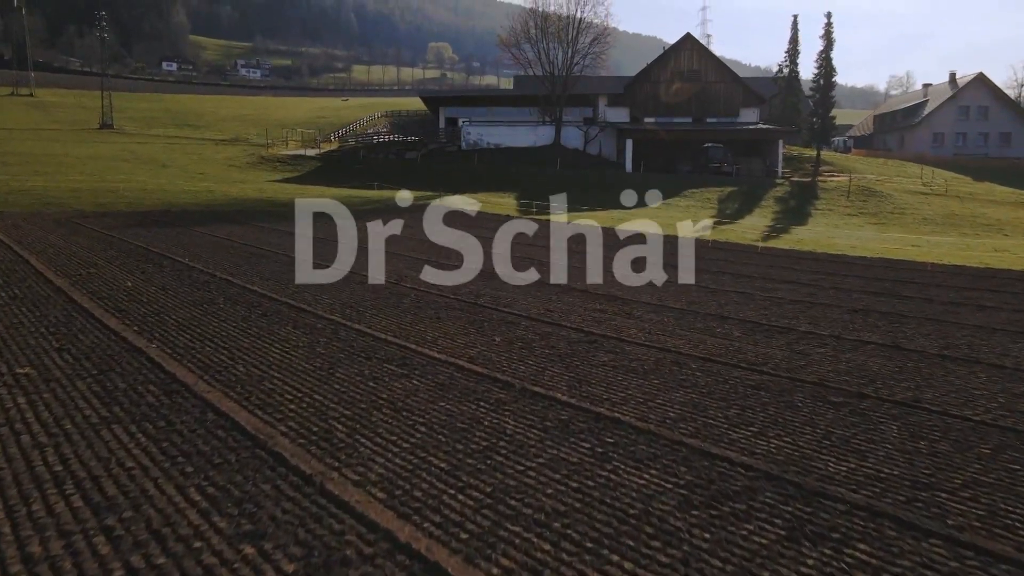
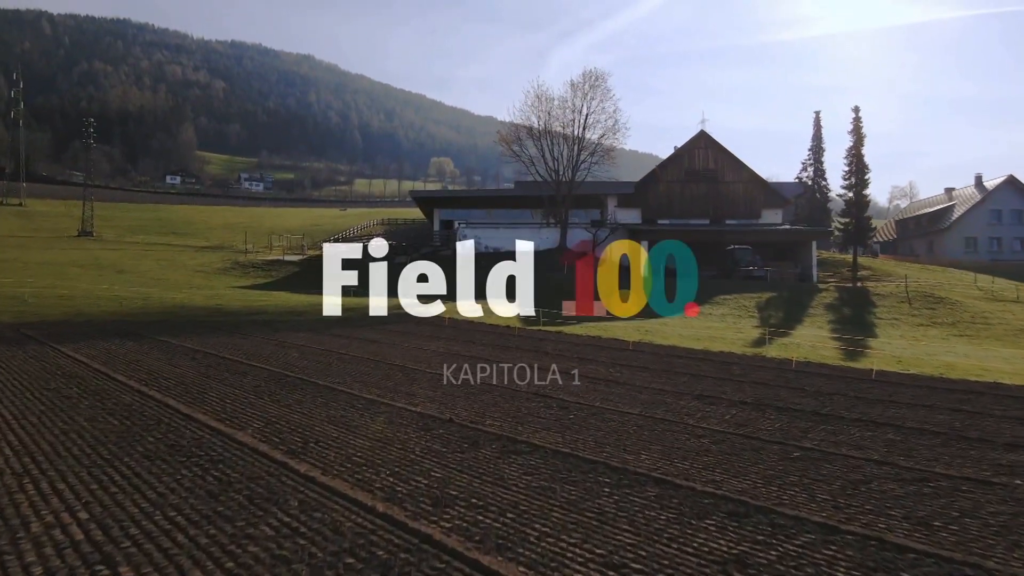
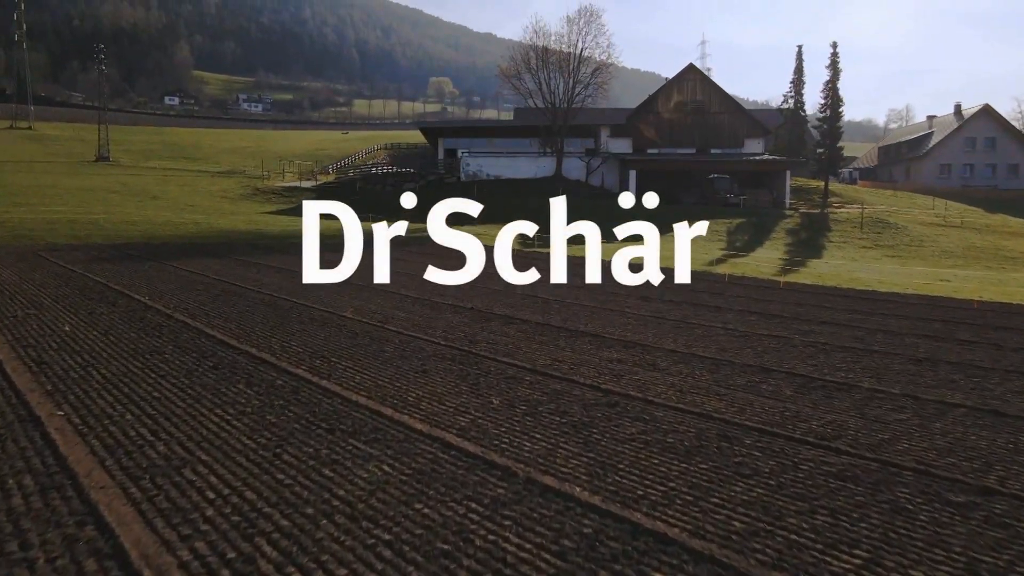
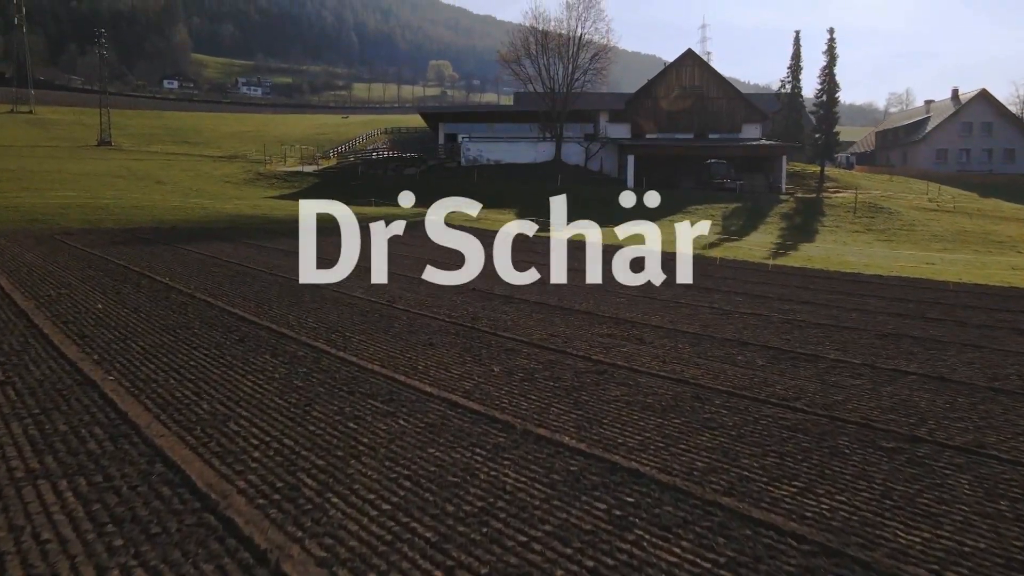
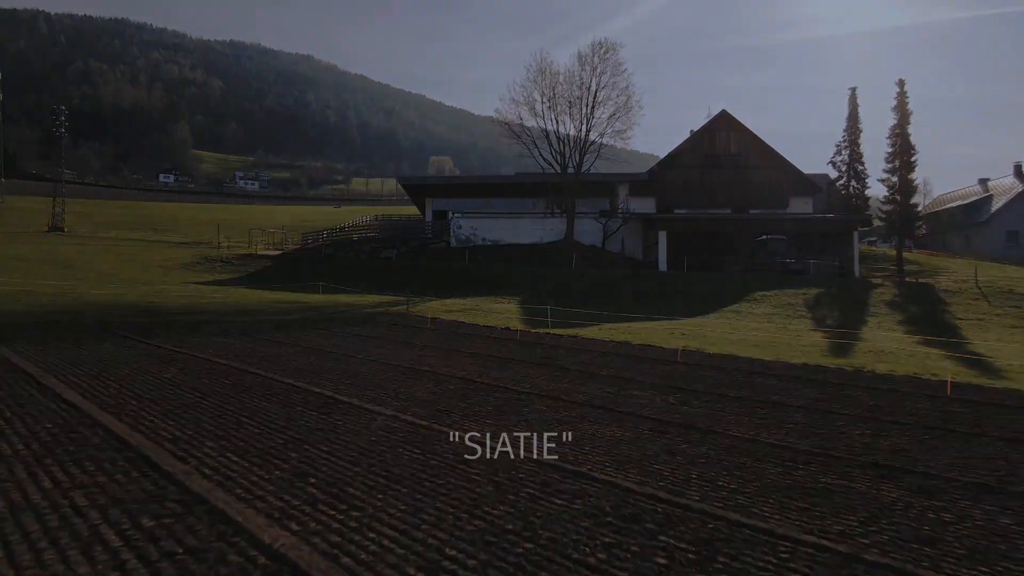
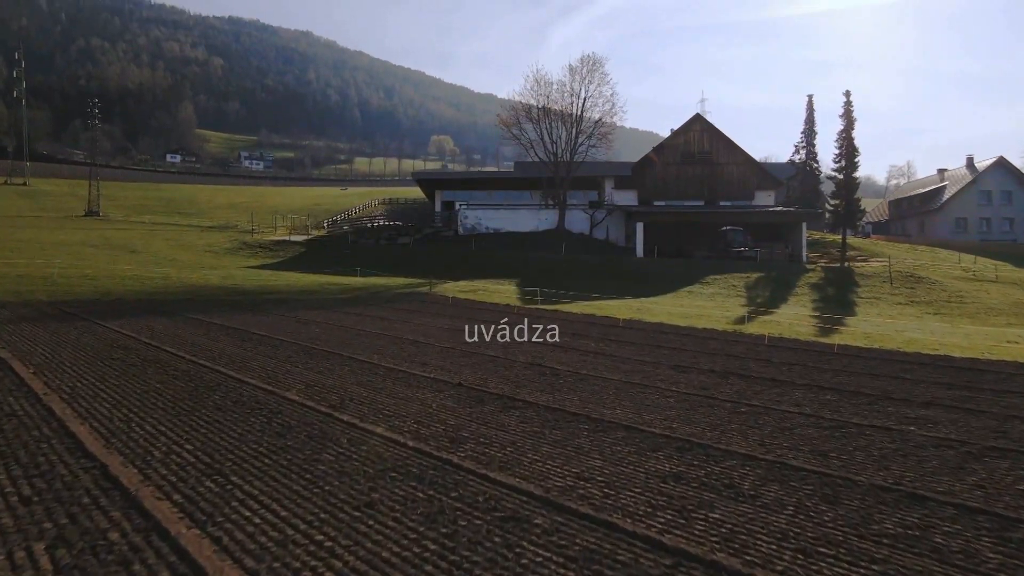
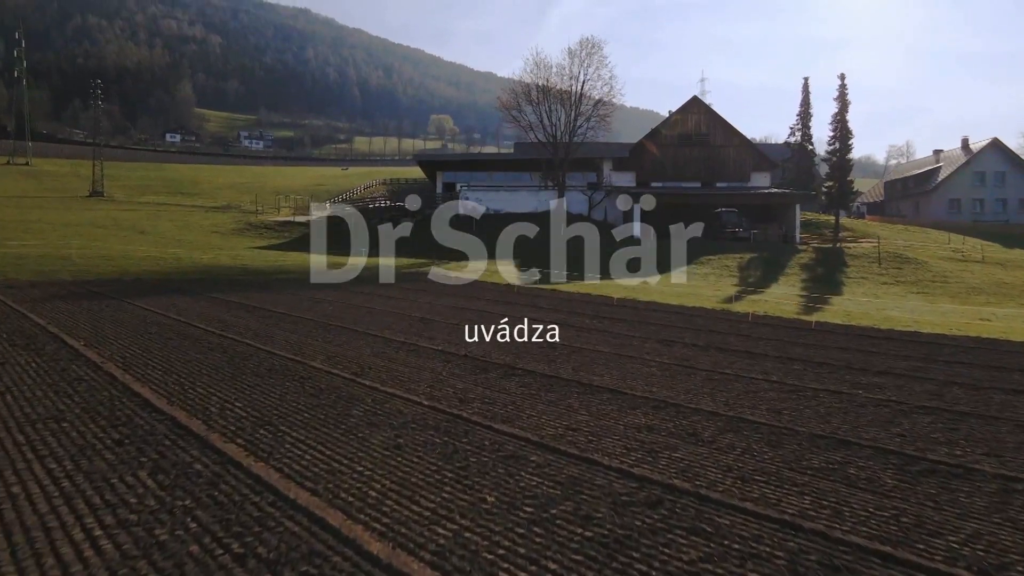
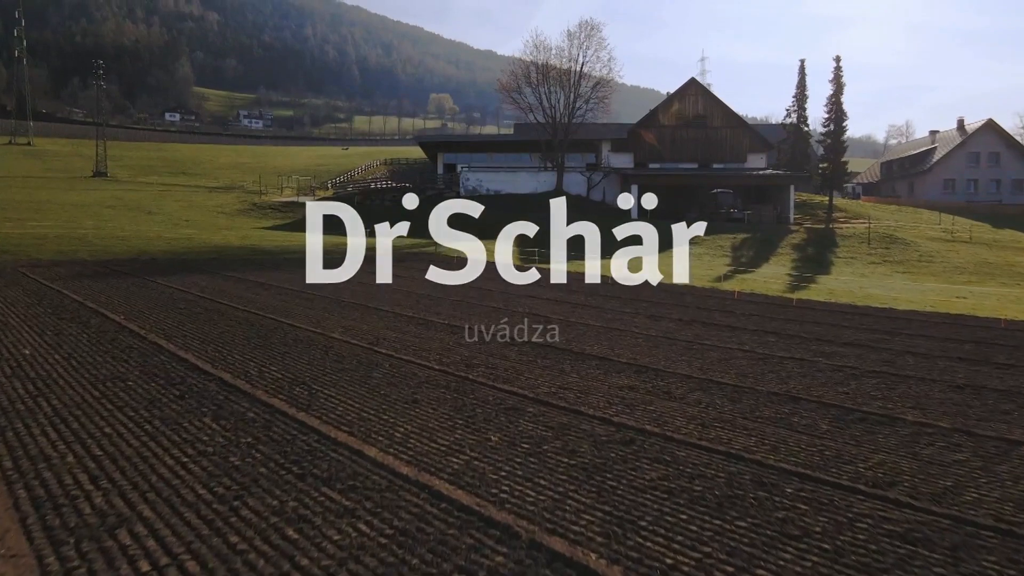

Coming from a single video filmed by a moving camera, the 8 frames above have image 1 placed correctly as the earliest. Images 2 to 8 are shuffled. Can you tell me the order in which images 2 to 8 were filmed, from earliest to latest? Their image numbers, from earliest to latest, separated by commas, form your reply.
4, 3, 8, 7, 6, 2, 5
